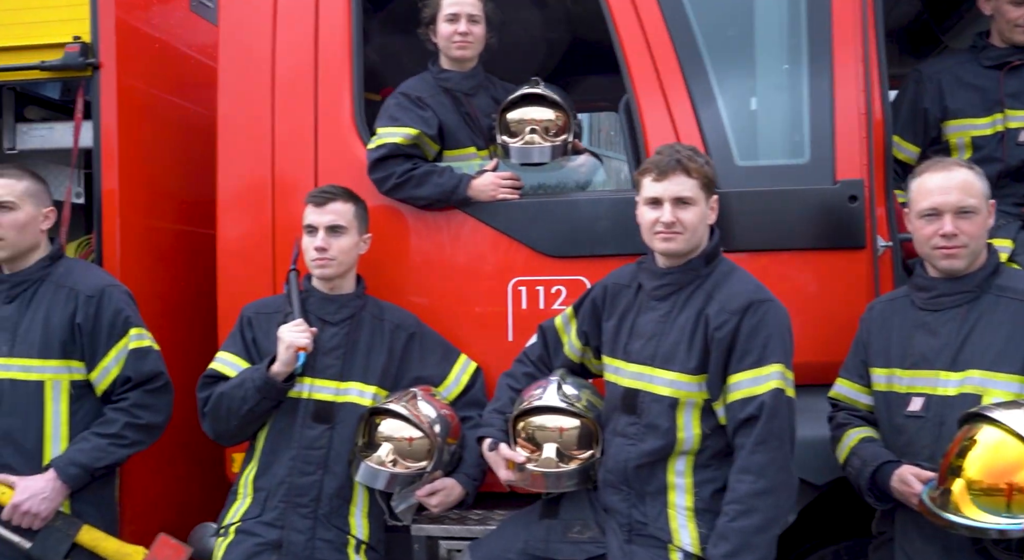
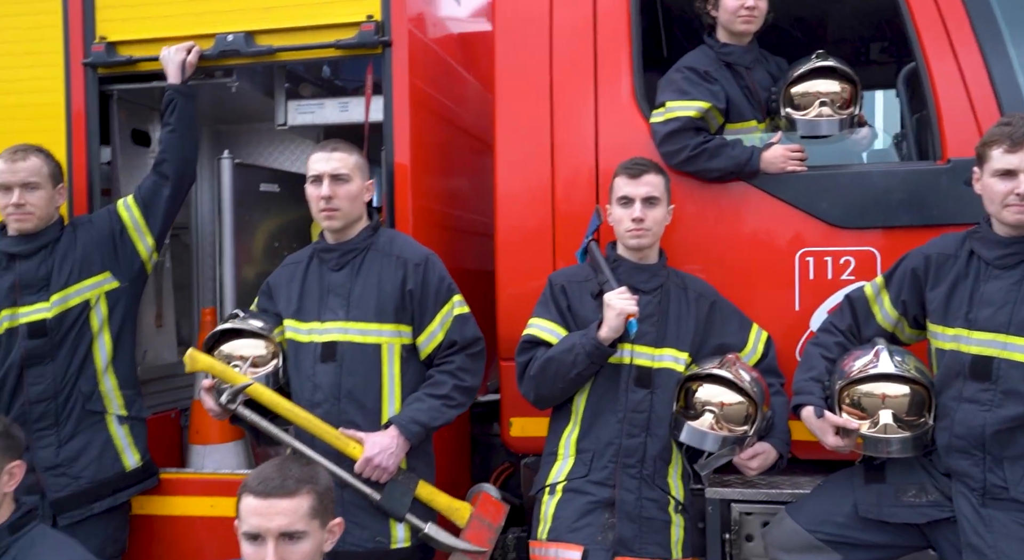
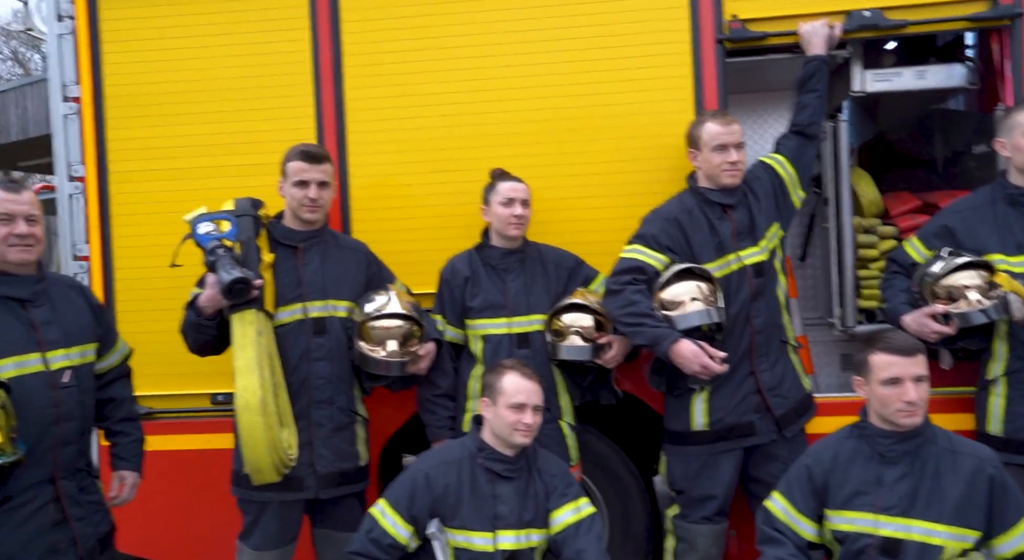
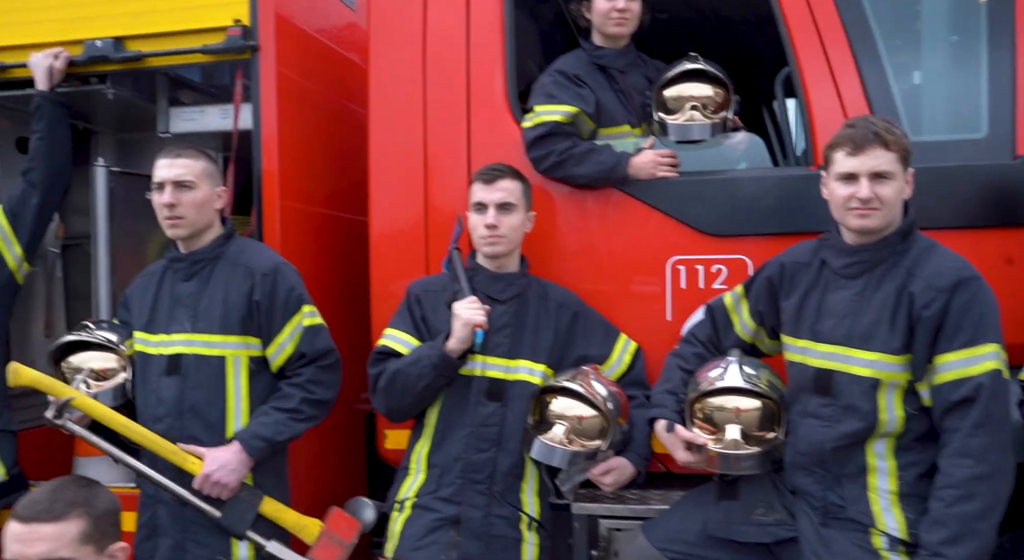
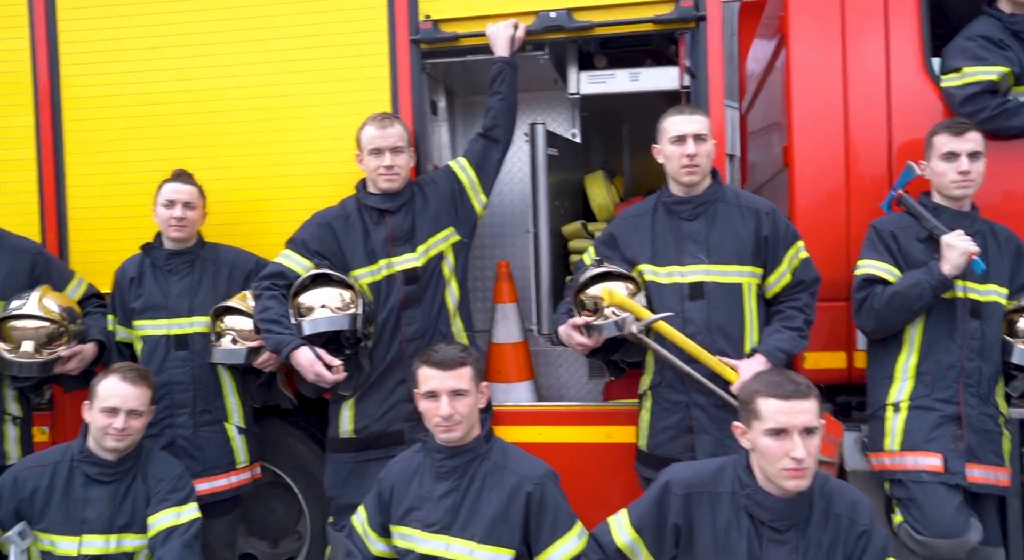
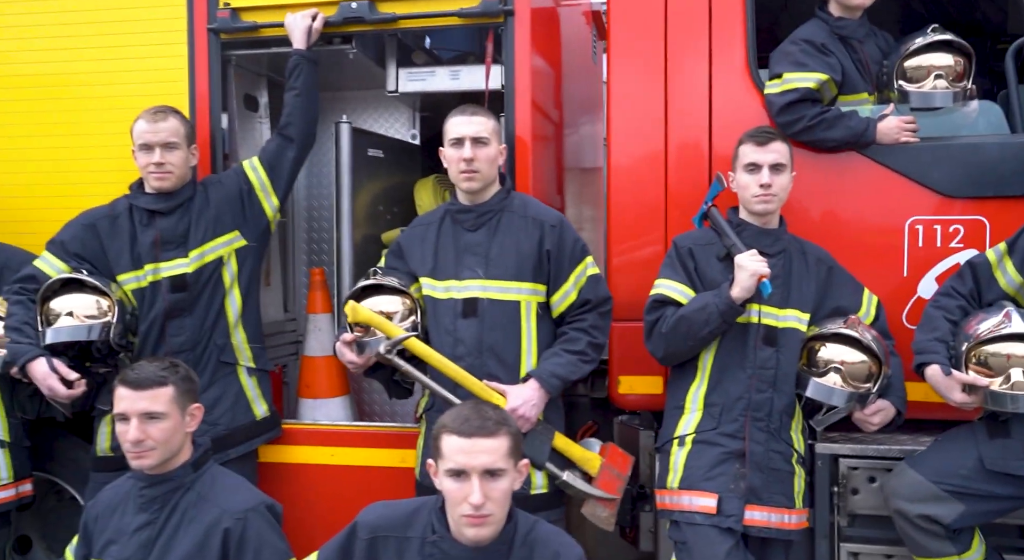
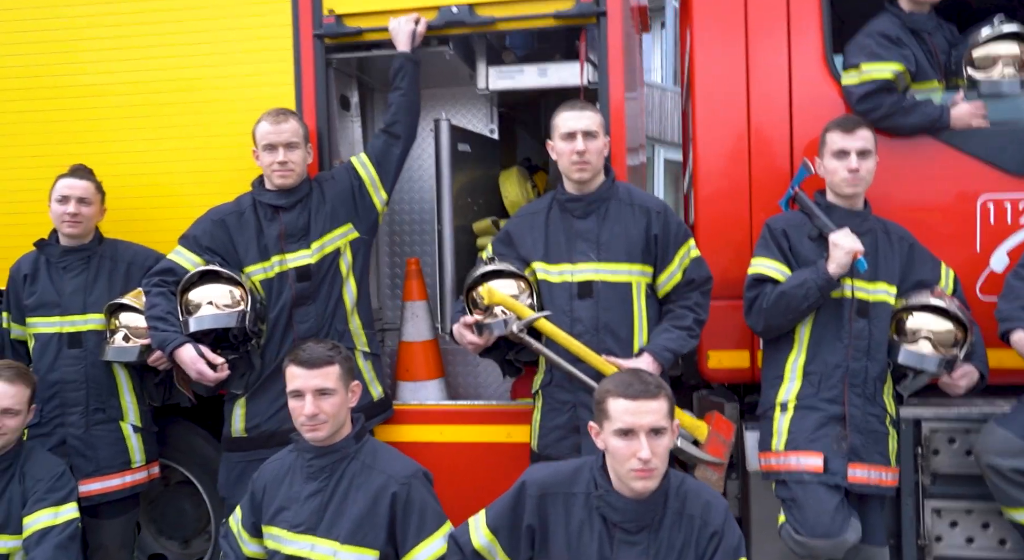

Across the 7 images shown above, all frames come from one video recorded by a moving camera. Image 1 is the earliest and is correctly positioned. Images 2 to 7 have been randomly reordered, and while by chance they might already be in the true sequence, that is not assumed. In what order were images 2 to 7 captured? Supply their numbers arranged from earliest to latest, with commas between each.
4, 2, 6, 7, 5, 3
